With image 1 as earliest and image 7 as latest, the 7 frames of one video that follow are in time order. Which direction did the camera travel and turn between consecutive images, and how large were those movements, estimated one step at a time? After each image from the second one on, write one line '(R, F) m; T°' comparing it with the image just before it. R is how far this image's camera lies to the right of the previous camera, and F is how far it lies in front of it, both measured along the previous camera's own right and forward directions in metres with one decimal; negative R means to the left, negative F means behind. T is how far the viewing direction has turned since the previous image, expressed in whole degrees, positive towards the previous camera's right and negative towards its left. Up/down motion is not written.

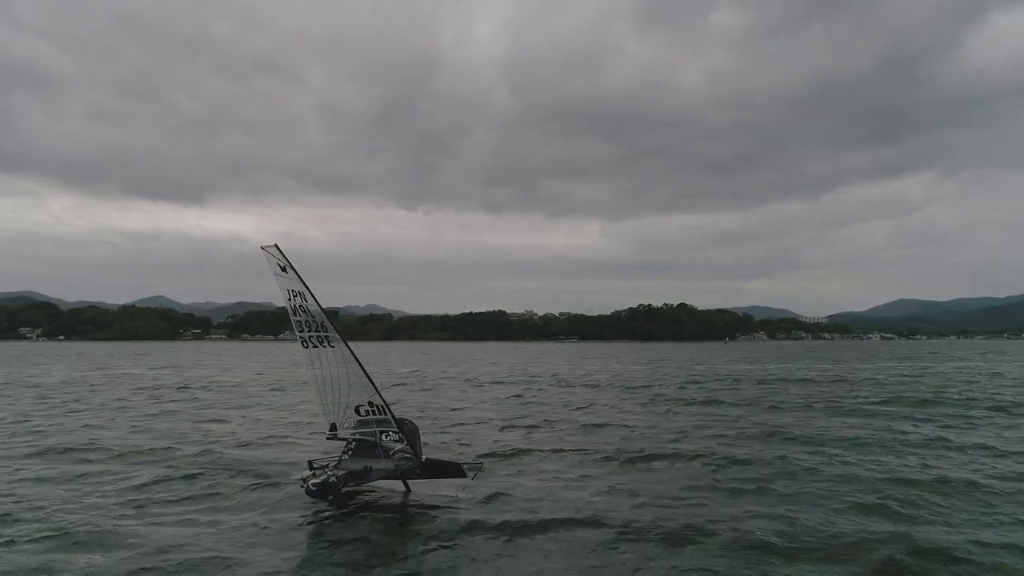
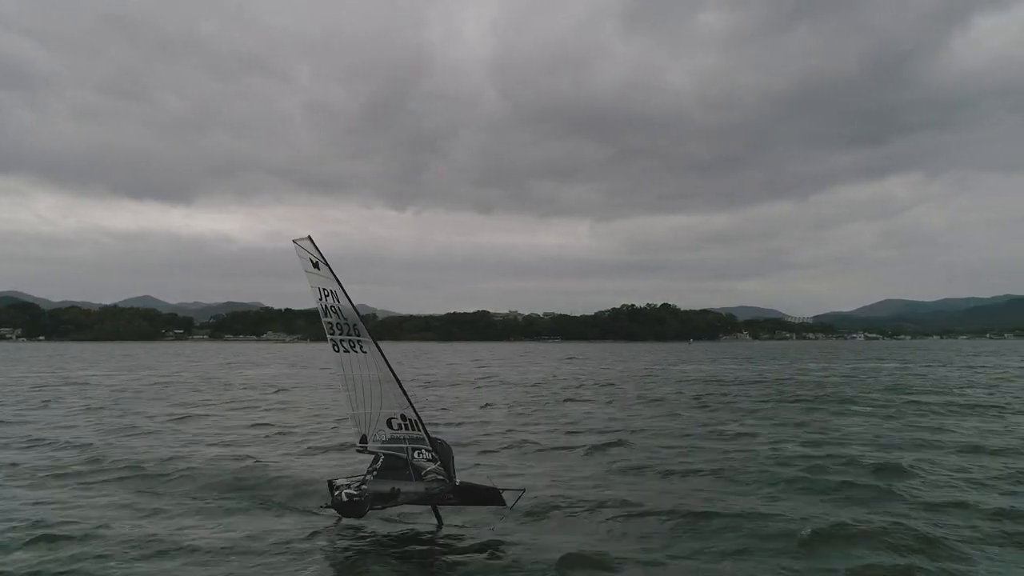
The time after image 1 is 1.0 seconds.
(+3.0, -1.3) m; +1°
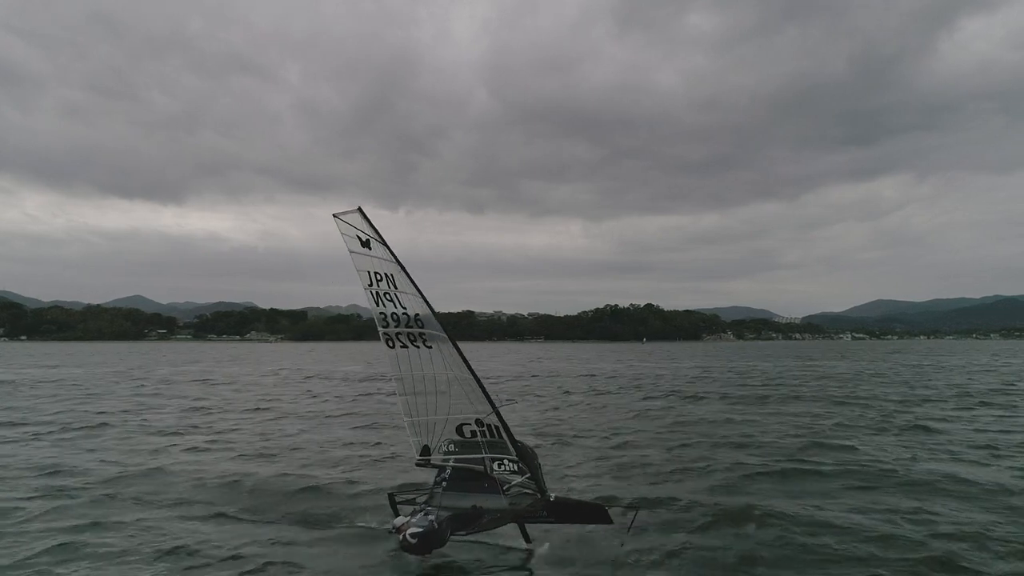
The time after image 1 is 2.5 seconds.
(-2.3, +1.7) m; +1°
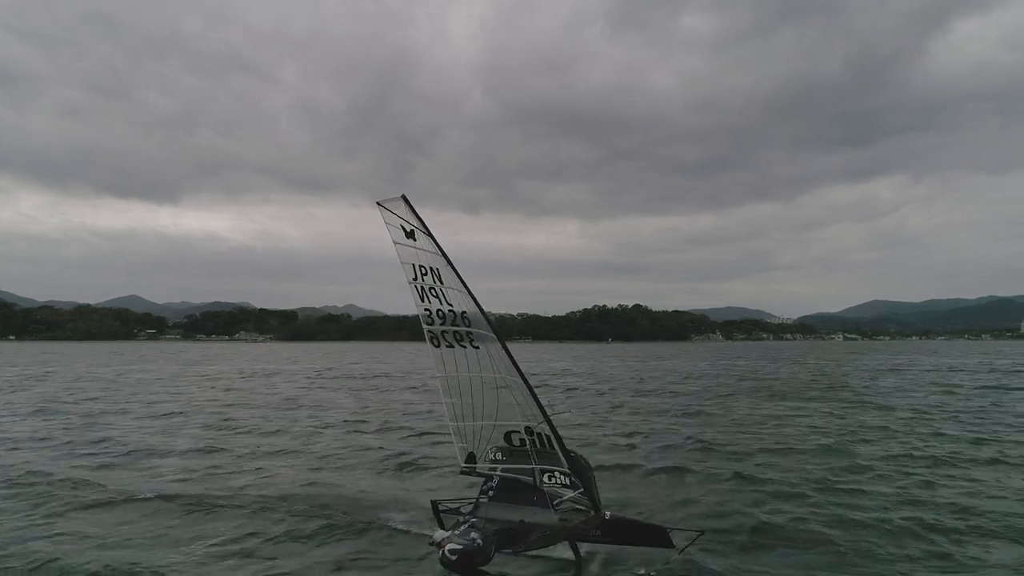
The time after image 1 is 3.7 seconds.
(-1.5, +2.8) m; 0°
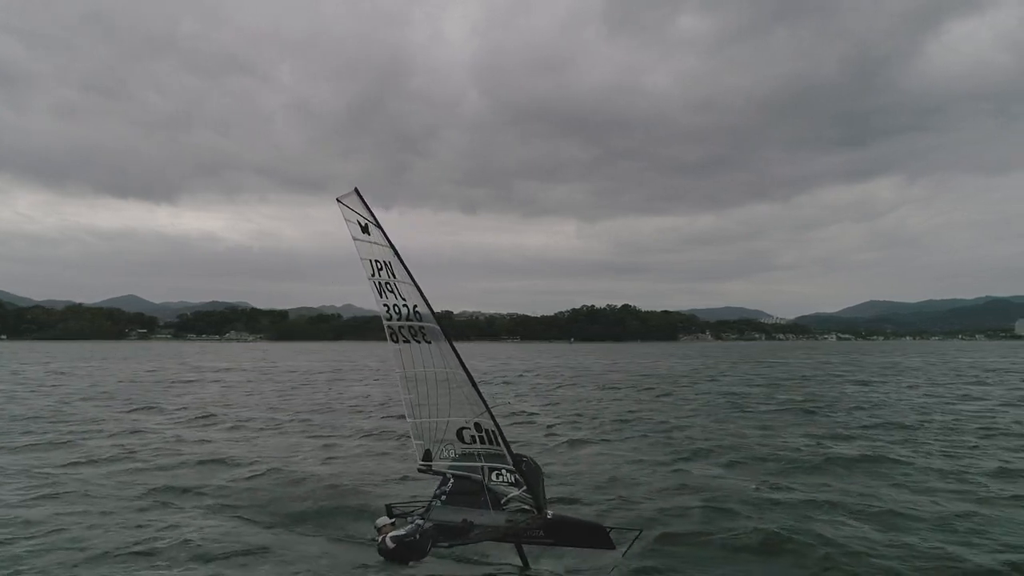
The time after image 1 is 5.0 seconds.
(+1.0, 0.0) m; 0°
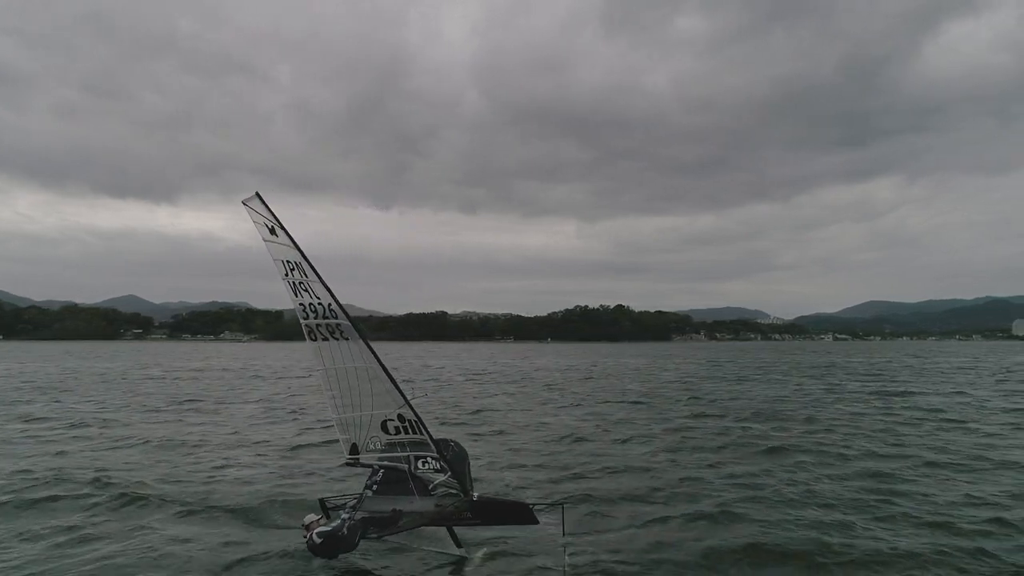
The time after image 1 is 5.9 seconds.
(-0.1, -0.4) m; 0°
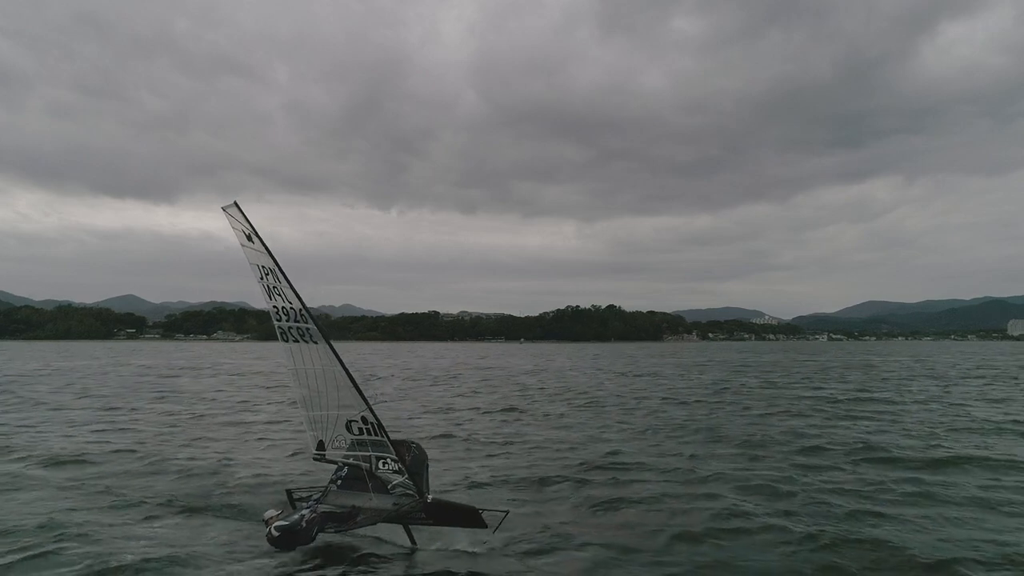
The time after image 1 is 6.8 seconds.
(+1.4, -0.1) m; 0°
